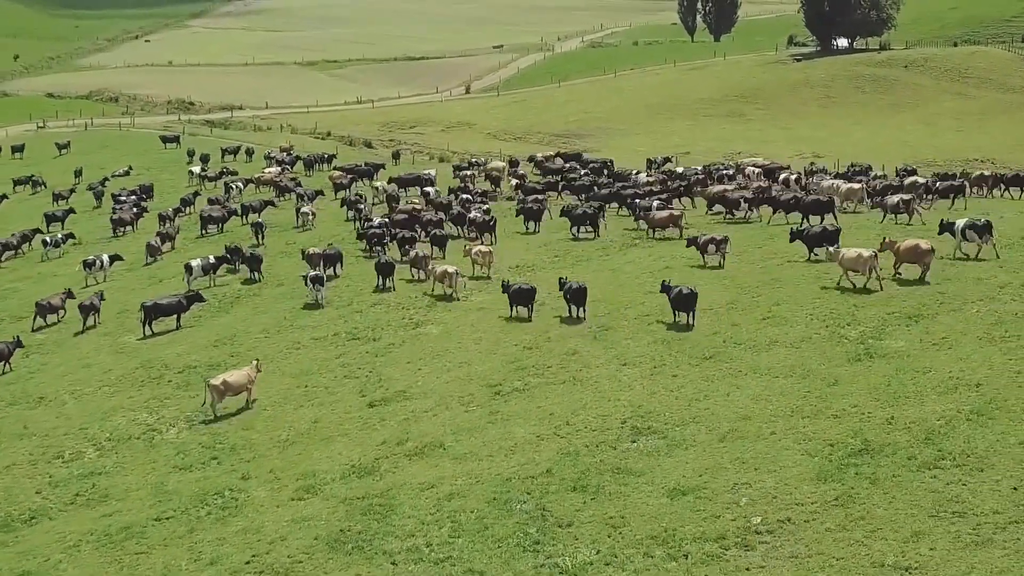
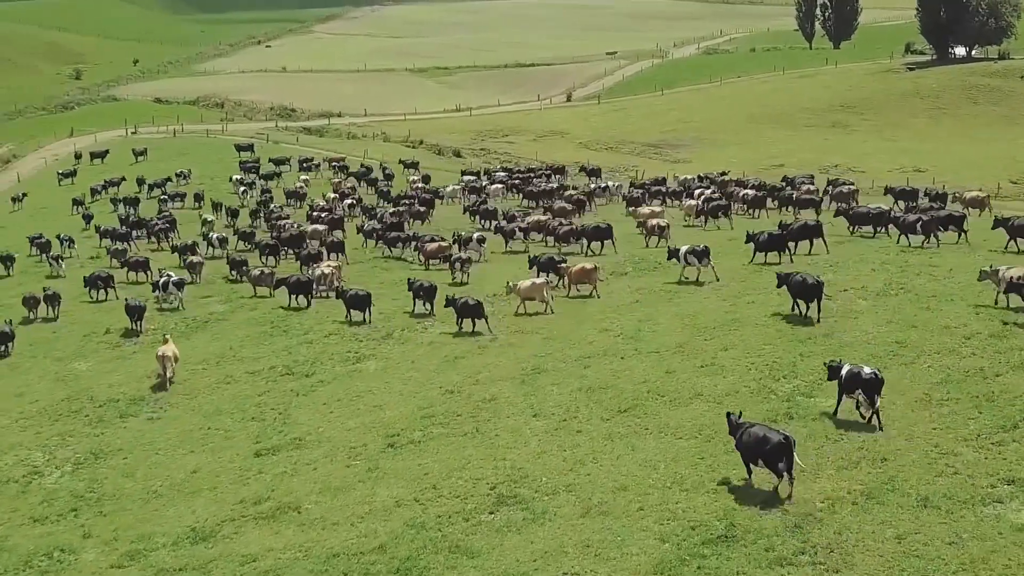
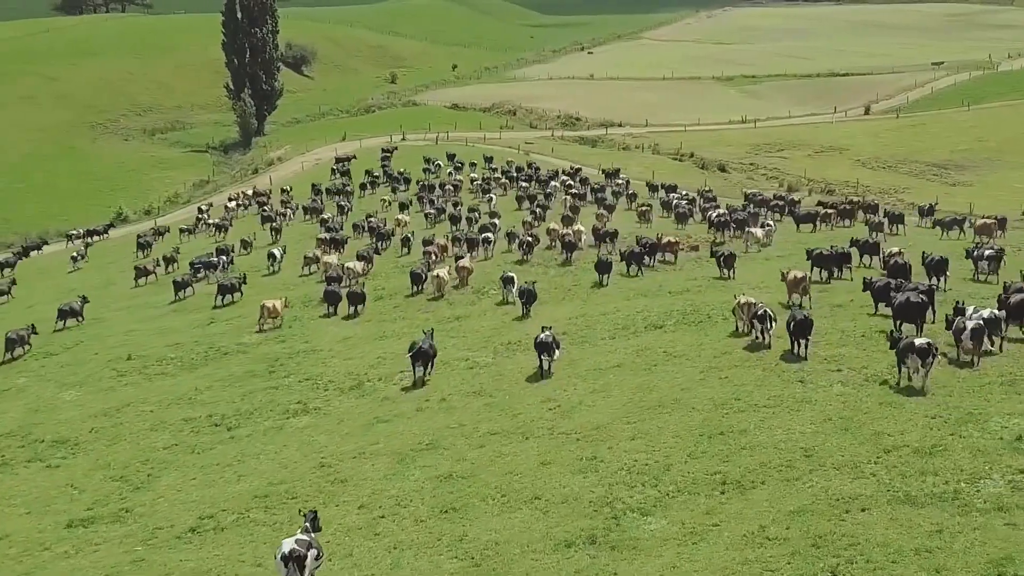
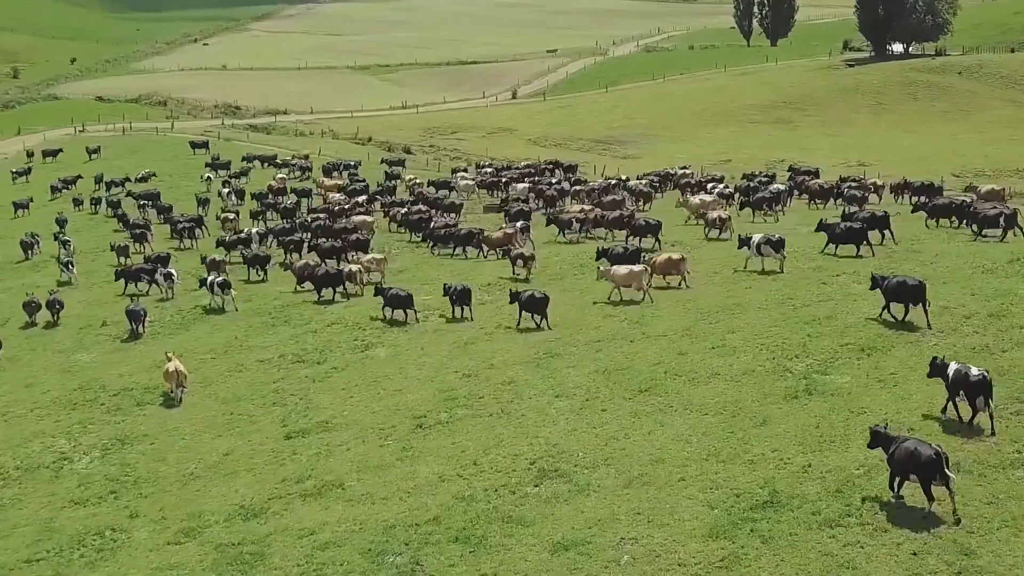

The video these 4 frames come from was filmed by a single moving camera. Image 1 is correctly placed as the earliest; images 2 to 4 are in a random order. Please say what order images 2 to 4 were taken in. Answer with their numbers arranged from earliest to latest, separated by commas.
4, 2, 3
